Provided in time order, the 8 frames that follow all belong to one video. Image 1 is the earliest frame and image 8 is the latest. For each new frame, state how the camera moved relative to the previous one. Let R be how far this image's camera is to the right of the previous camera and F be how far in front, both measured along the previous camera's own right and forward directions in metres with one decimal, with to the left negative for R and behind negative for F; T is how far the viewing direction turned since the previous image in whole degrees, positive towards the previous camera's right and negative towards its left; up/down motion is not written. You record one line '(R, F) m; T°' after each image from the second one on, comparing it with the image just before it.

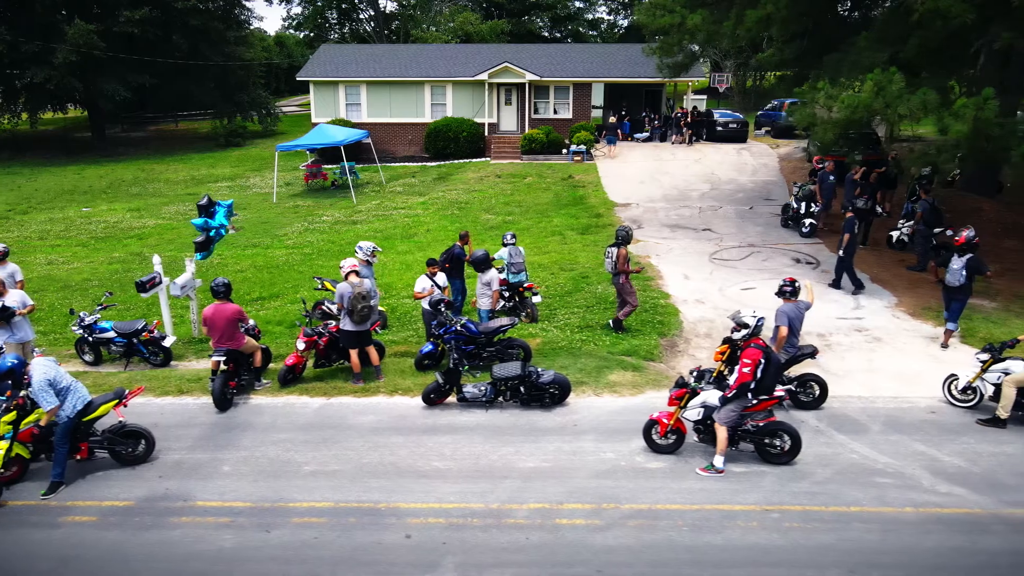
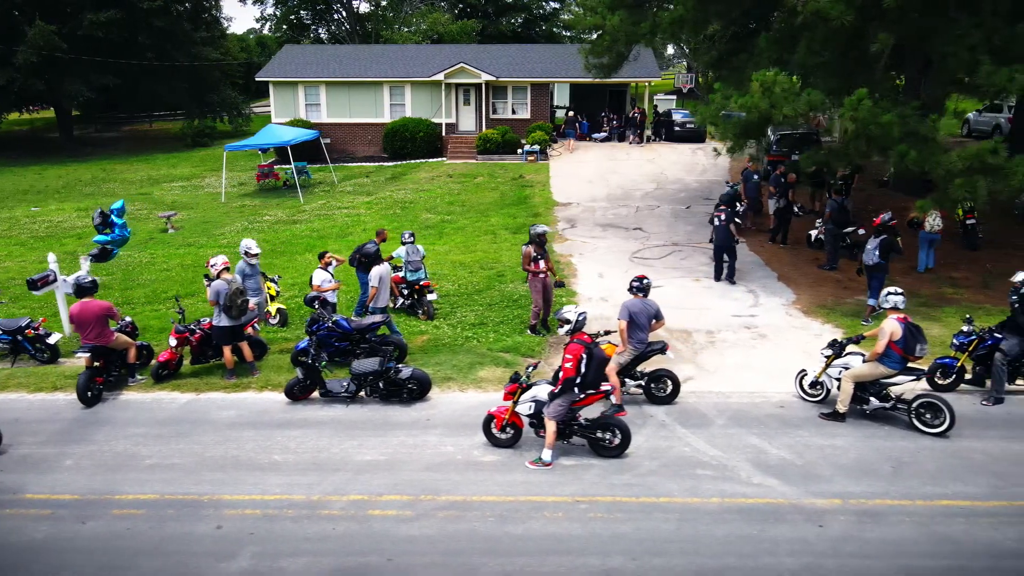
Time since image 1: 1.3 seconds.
(+3.0, -0.2) m; 0°
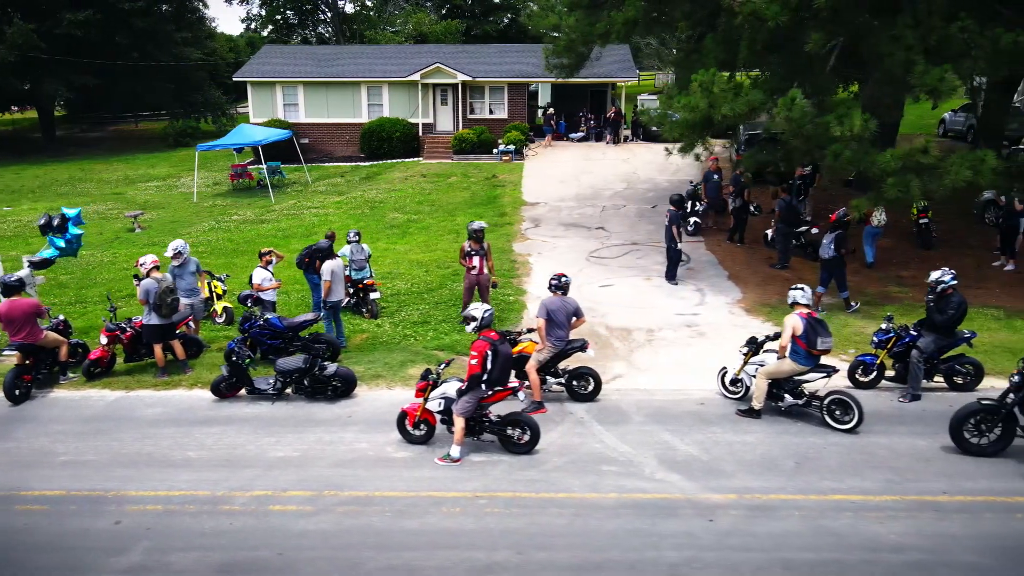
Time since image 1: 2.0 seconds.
(+1.6, -0.1) m; 0°
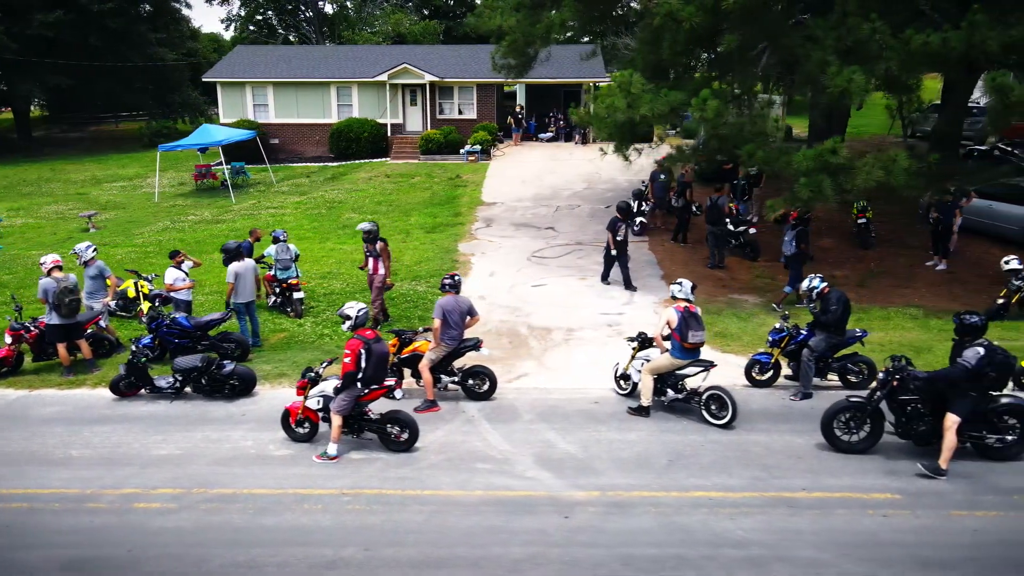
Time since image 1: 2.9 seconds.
(+2.2, -0.1) m; 0°
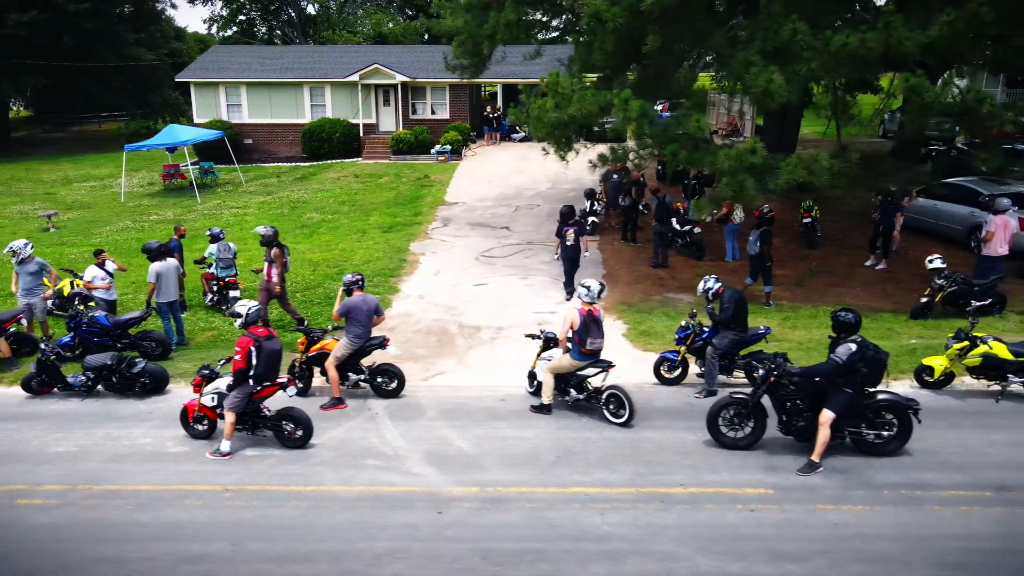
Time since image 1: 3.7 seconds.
(+2.0, -0.1) m; 0°
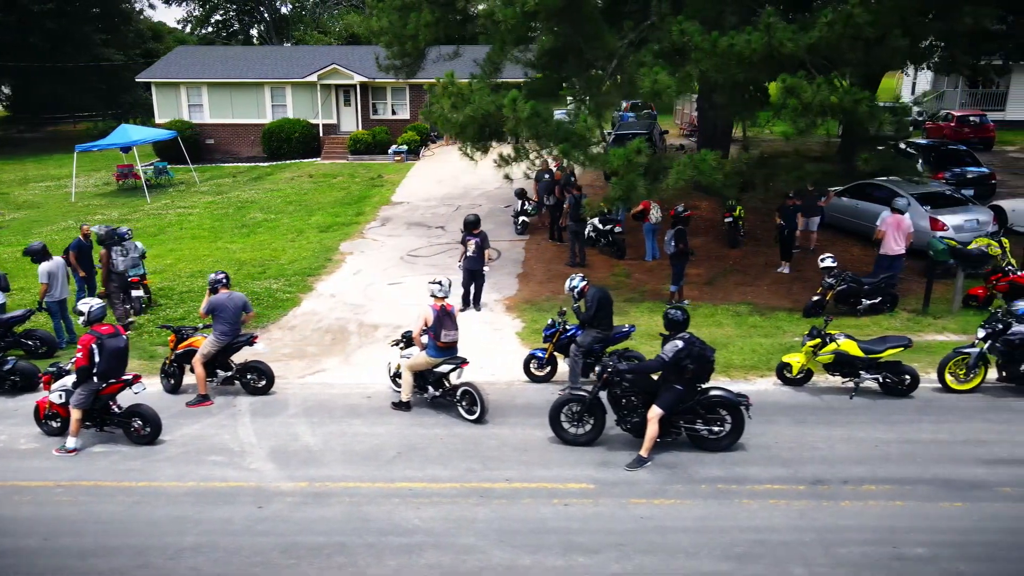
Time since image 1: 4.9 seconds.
(+2.9, -0.1) m; 0°
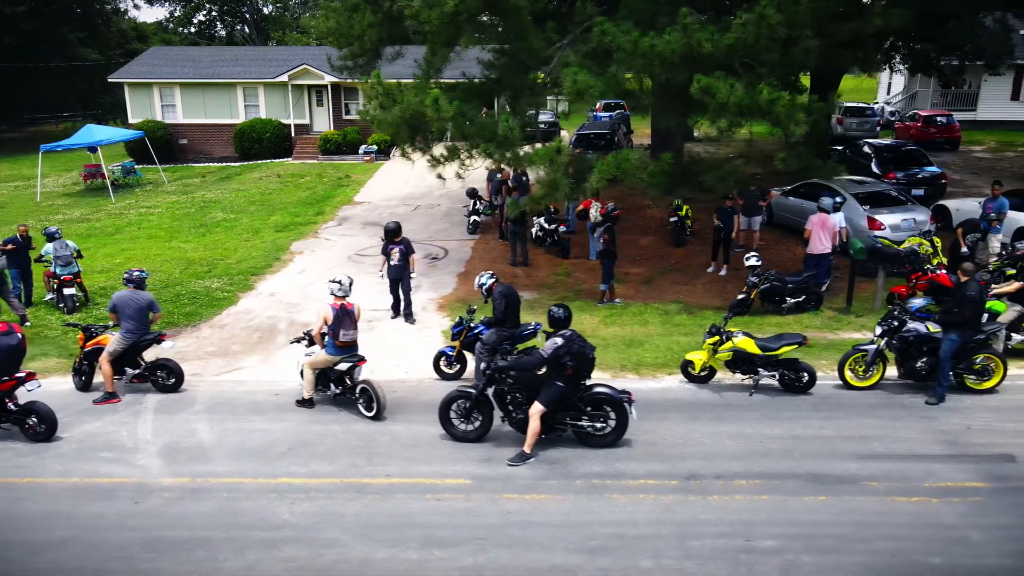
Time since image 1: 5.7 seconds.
(+2.0, -0.1) m; 0°
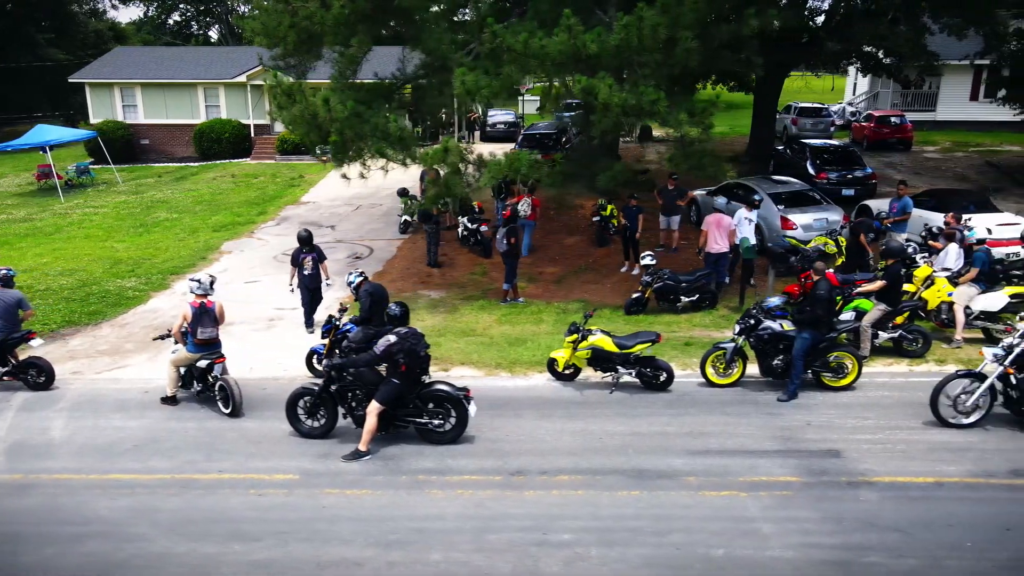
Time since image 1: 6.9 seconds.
(+2.9, -0.1) m; 0°
